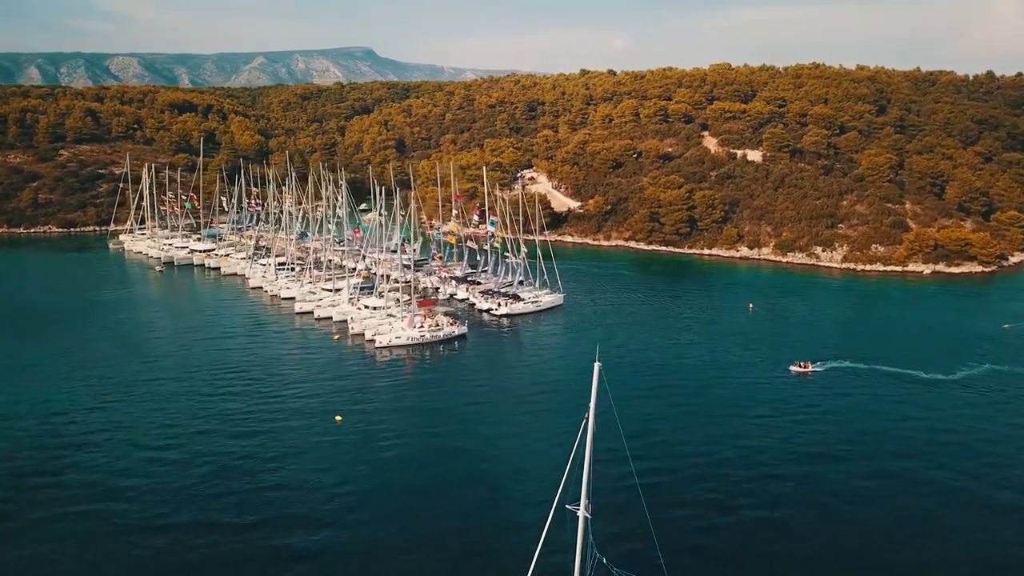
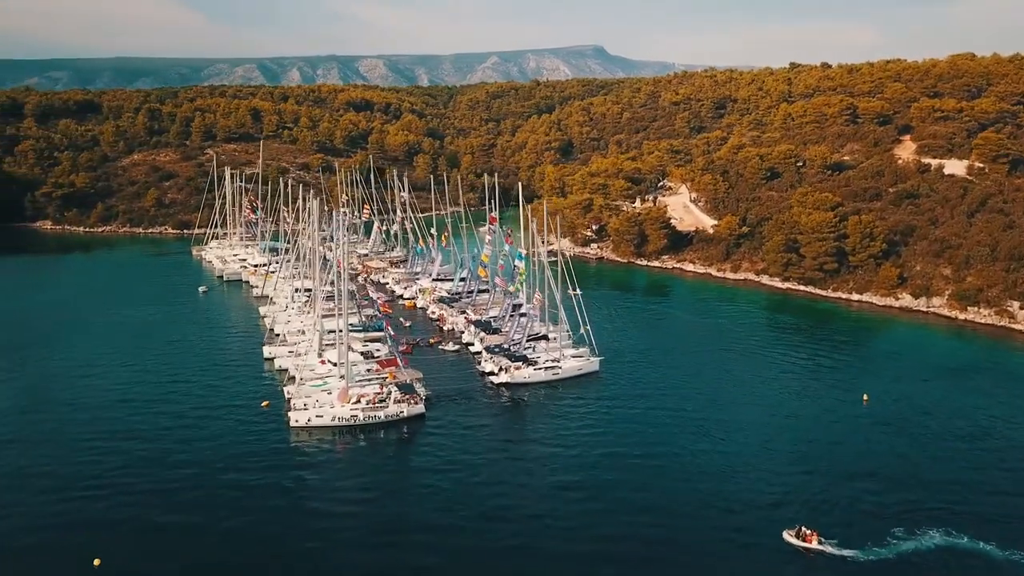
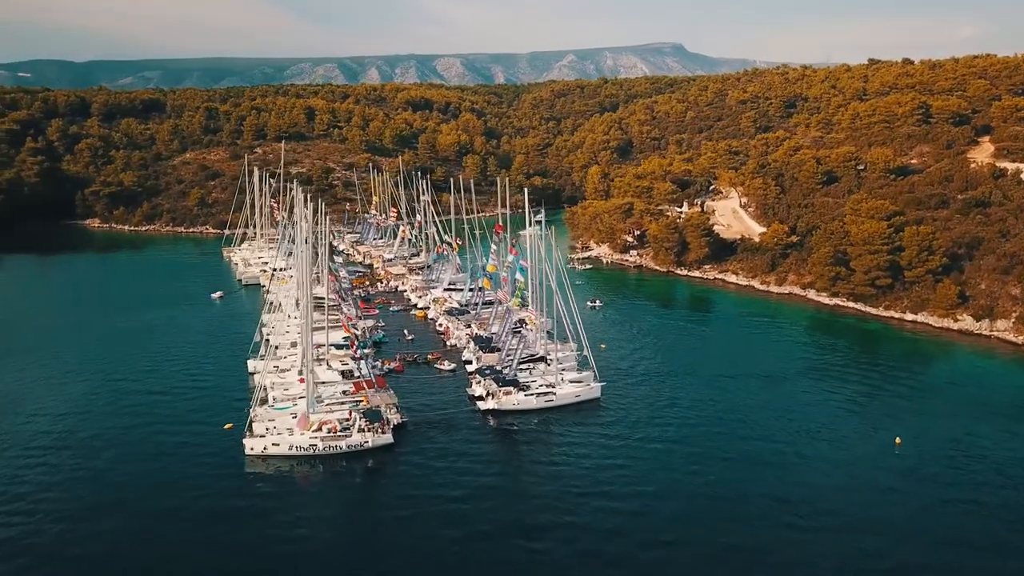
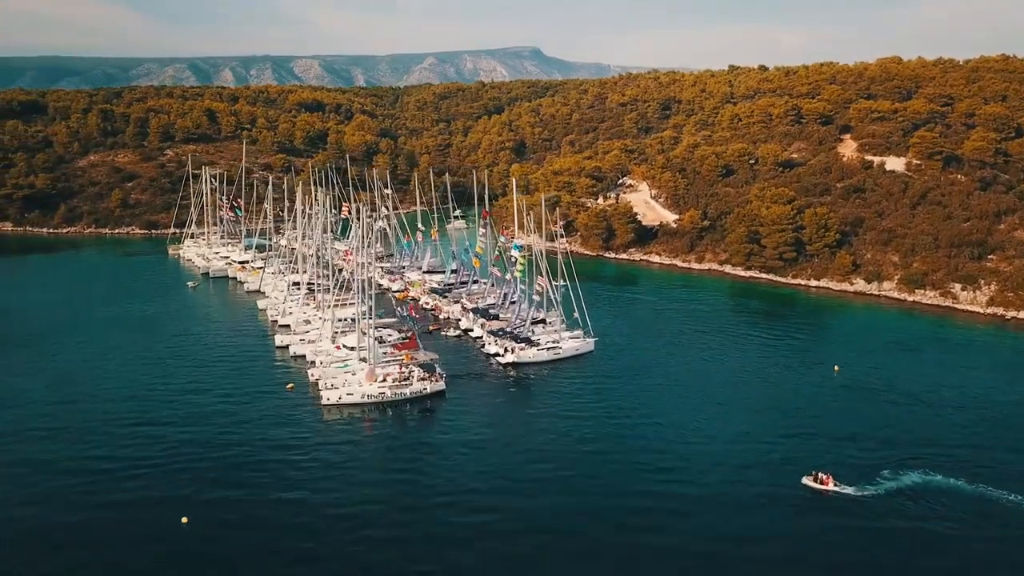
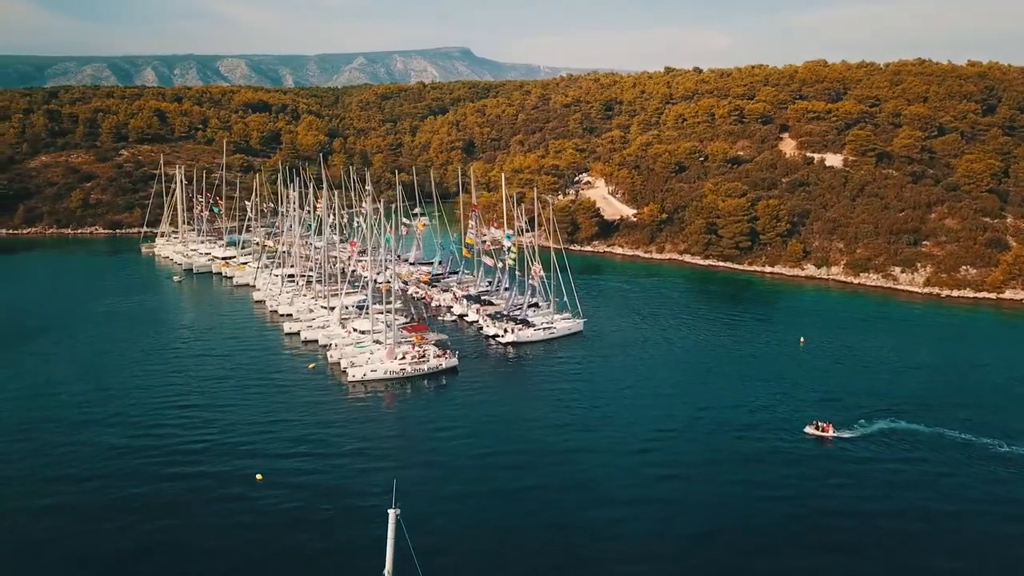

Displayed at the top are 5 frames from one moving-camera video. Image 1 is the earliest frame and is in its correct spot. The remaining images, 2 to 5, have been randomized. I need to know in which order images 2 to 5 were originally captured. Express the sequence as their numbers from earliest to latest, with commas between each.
5, 4, 2, 3
